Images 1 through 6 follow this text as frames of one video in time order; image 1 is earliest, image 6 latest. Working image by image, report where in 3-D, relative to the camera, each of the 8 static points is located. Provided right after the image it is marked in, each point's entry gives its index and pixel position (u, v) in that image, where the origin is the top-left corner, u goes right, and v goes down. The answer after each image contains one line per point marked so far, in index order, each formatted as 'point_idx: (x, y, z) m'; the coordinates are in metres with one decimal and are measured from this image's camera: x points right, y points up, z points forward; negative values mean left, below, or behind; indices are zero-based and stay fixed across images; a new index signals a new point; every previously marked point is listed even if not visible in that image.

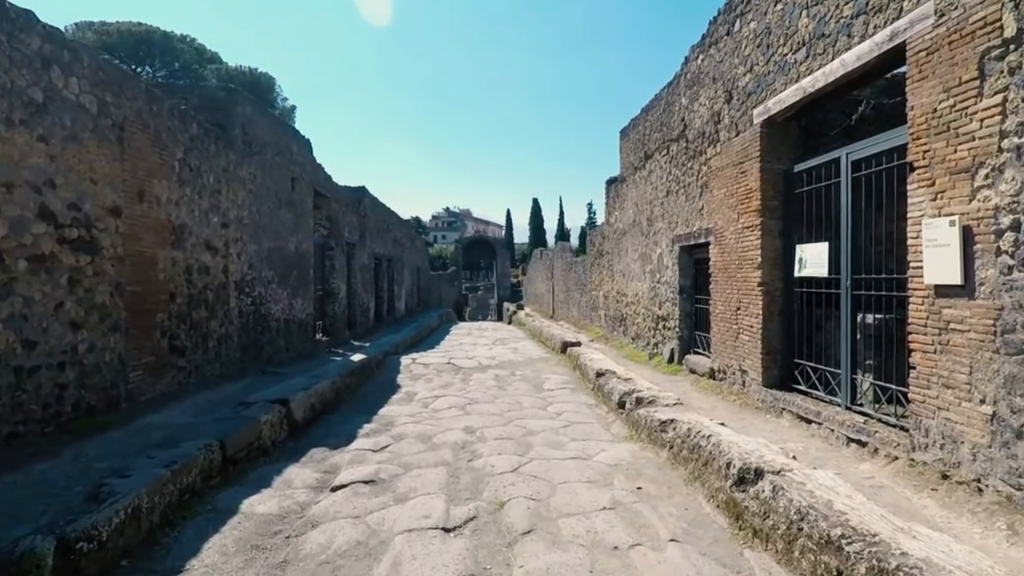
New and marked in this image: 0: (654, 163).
0: (+1.7, +1.5, +8.8) m
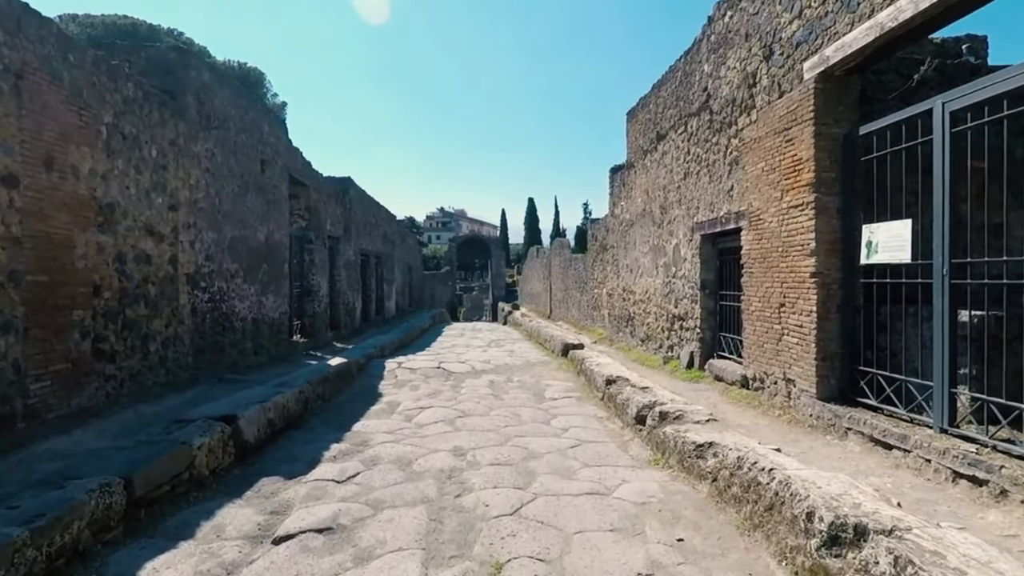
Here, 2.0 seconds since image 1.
0: (+1.7, +1.5, +7.8) m
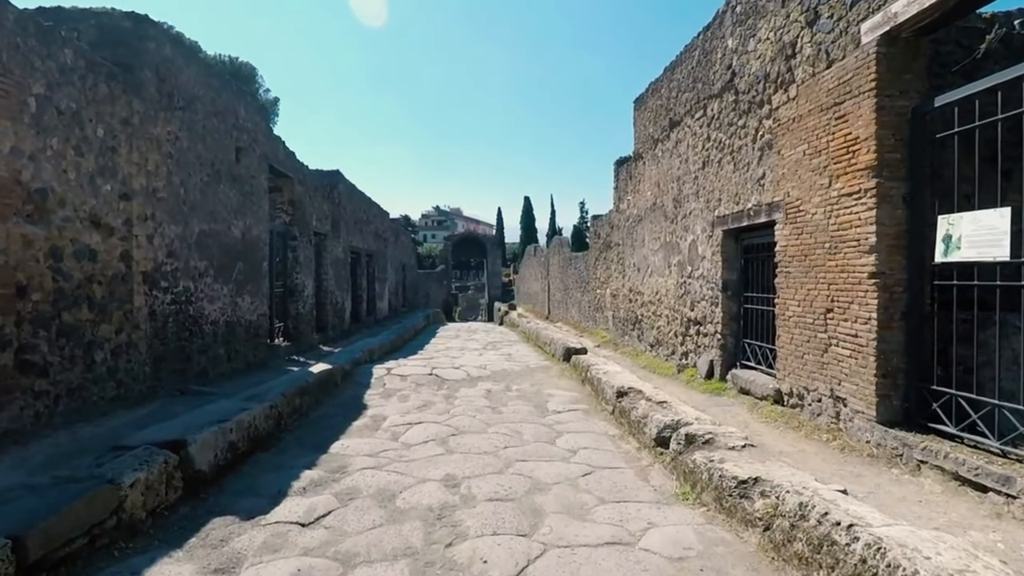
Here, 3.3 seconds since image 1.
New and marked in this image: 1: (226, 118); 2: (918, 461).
0: (+1.7, +1.5, +7.2) m
1: (-2.8, +1.6, +7.1) m
2: (+1.8, -0.8, +3.3) m
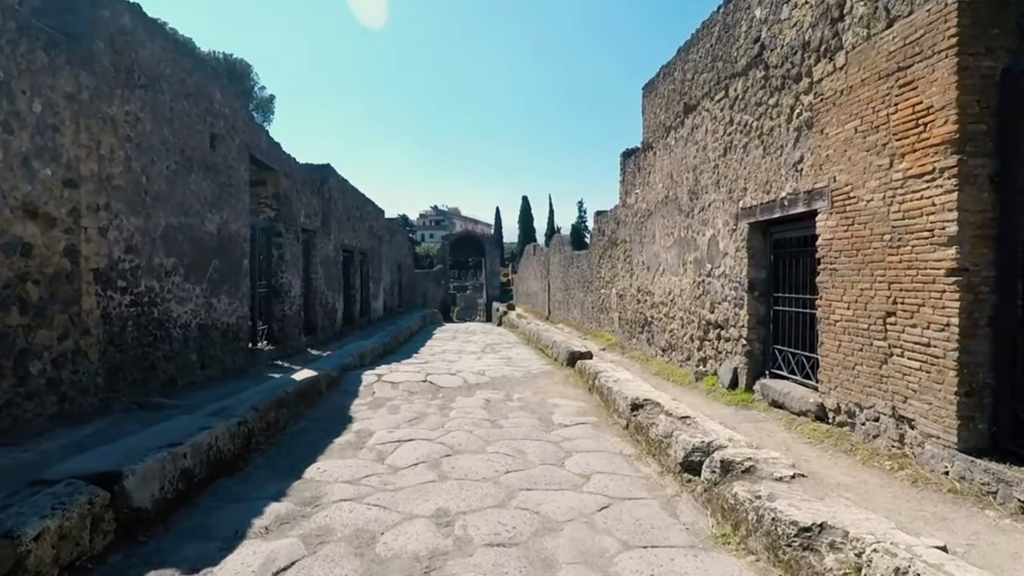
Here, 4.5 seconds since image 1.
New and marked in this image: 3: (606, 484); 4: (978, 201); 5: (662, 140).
0: (+1.7, +1.5, +6.5) m
1: (-2.8, +1.6, +6.5) m
2: (+1.8, -0.8, +2.7) m
3: (+0.5, -1.1, +3.9) m
4: (+1.9, +0.4, +3.0) m
5: (+1.6, +1.6, +7.9) m
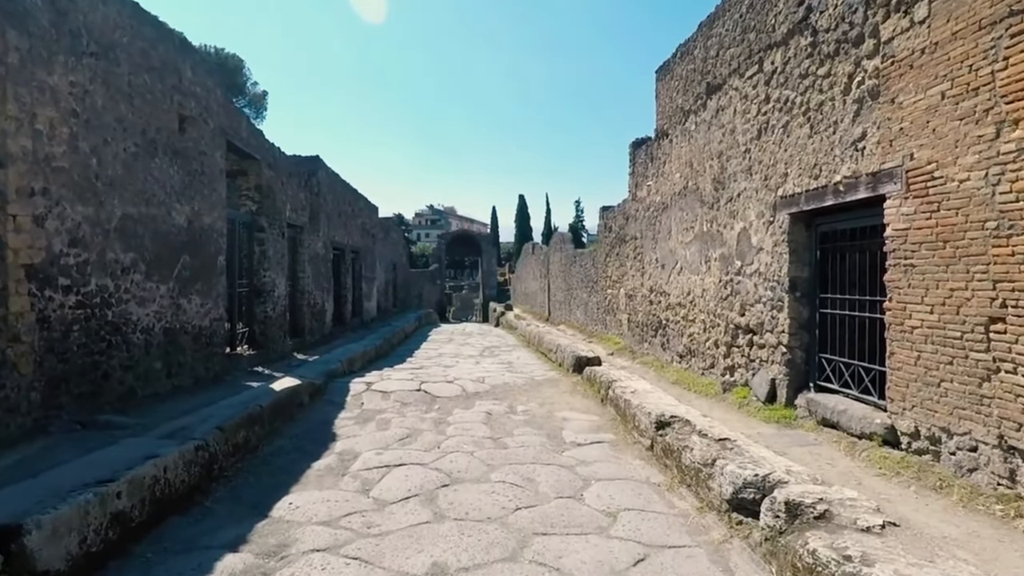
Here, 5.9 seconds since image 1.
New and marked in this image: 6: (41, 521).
0: (+1.7, +1.5, +5.8) m
1: (-2.7, +1.7, +5.7) m
2: (+1.9, -0.8, +2.0) m
3: (+0.6, -1.0, +3.2) m
4: (+1.9, +0.4, +2.3) m
5: (+1.6, +1.6, +7.2) m
6: (-1.6, -0.8, +2.4) m
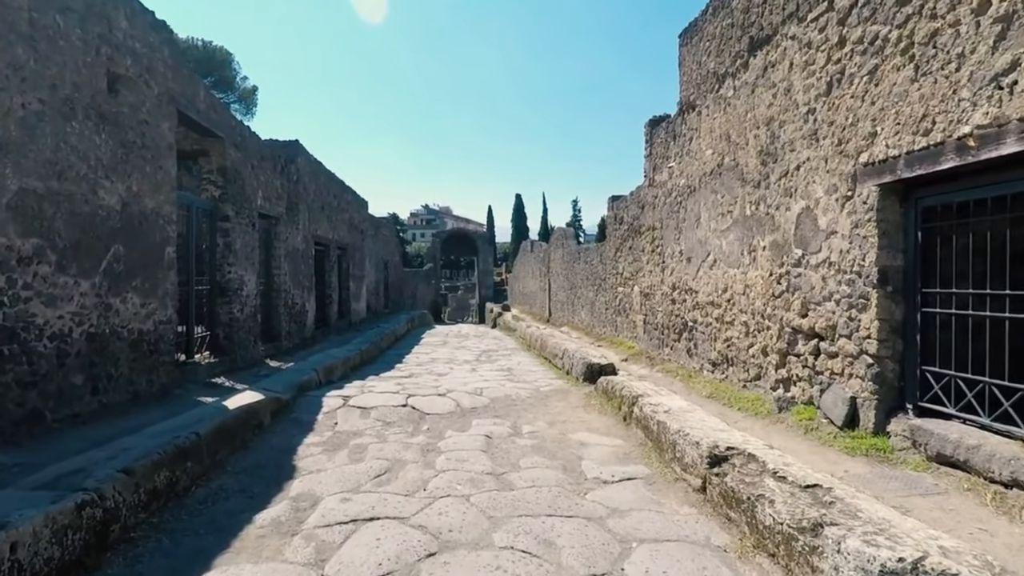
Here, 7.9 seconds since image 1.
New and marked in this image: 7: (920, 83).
0: (+1.7, +1.6, +4.8) m
1: (-2.7, +1.7, +4.7) m
2: (+2.0, -0.7, +0.9) m
3: (+0.6, -1.0, +2.2) m
4: (+2.0, +0.4, +1.2) m
5: (+1.7, +1.6, +6.1) m
6: (-1.5, -0.7, +1.3) m
7: (+1.8, +0.9, +3.3) m
